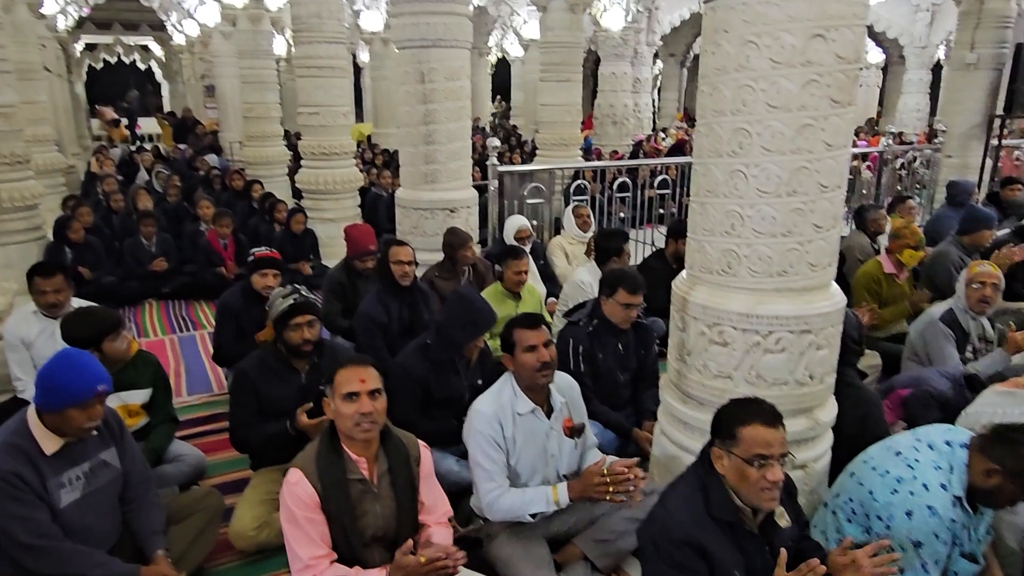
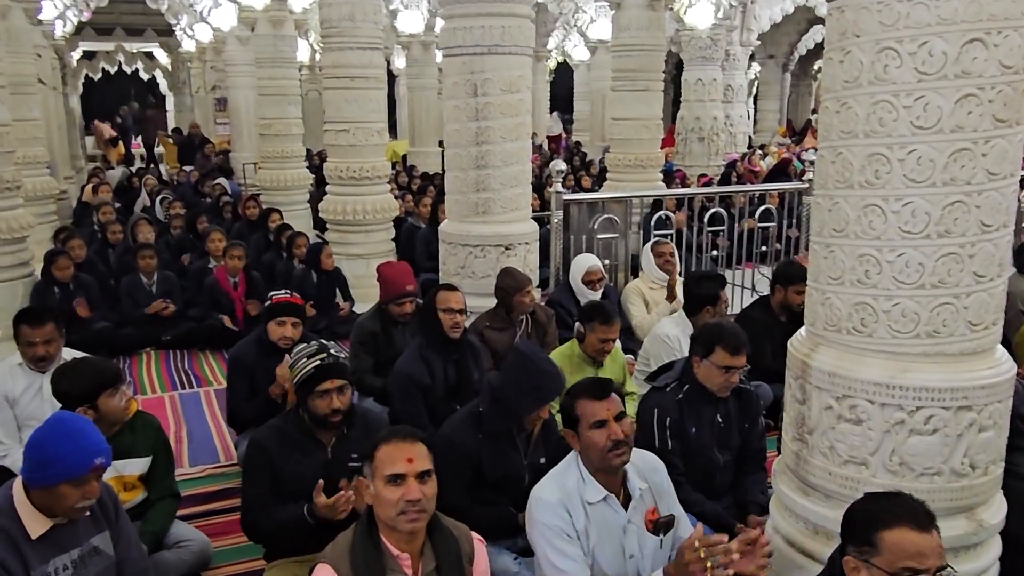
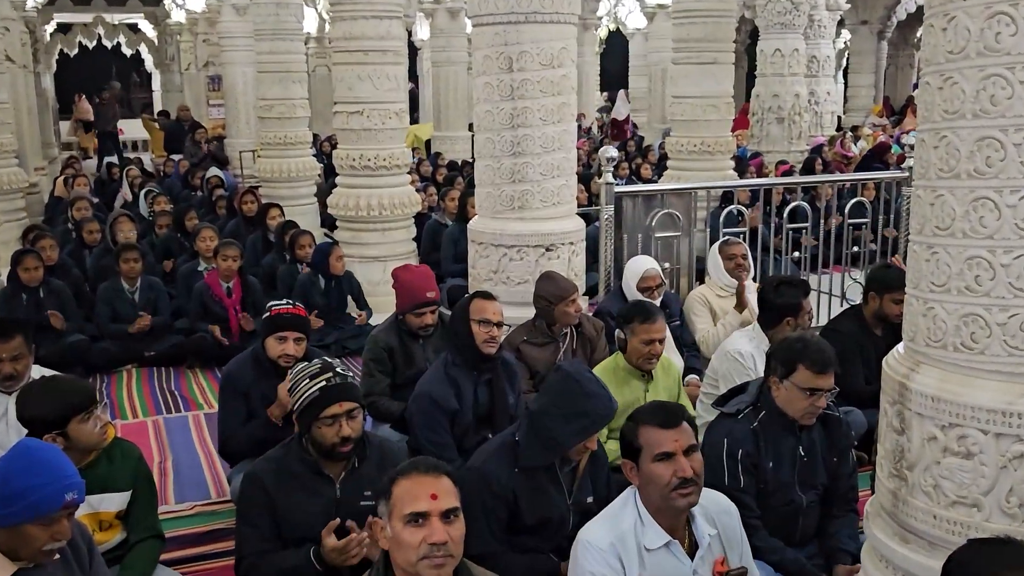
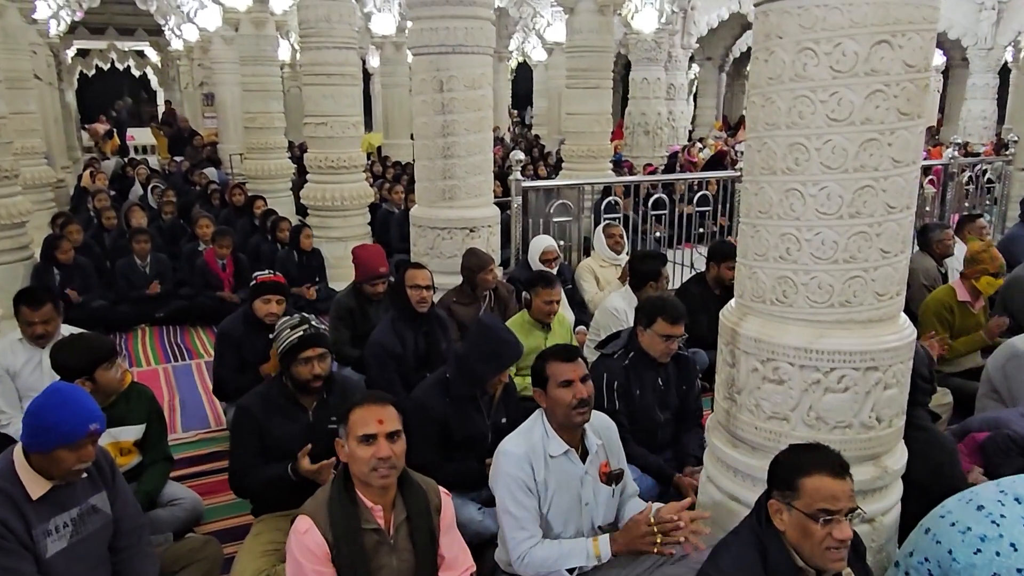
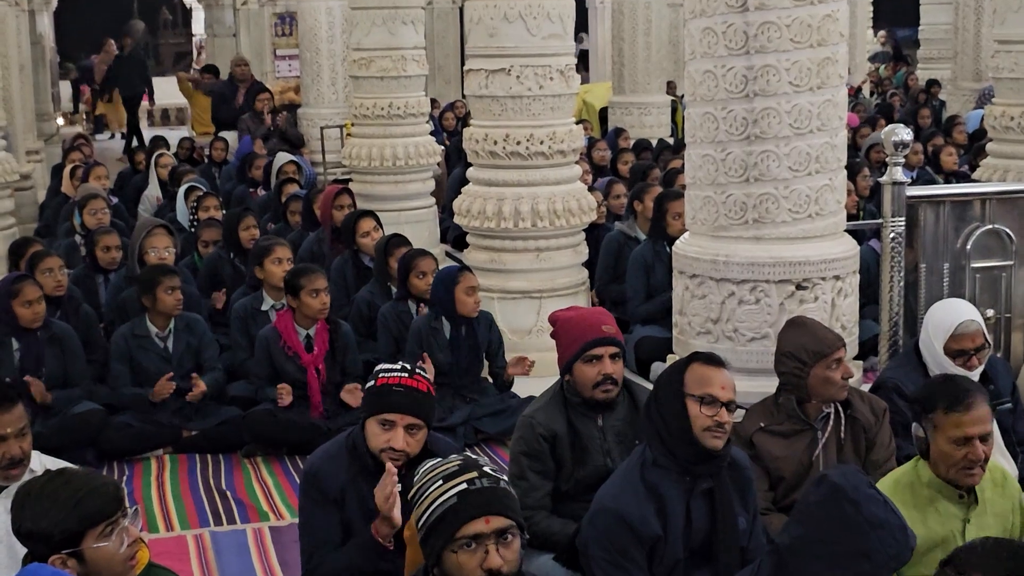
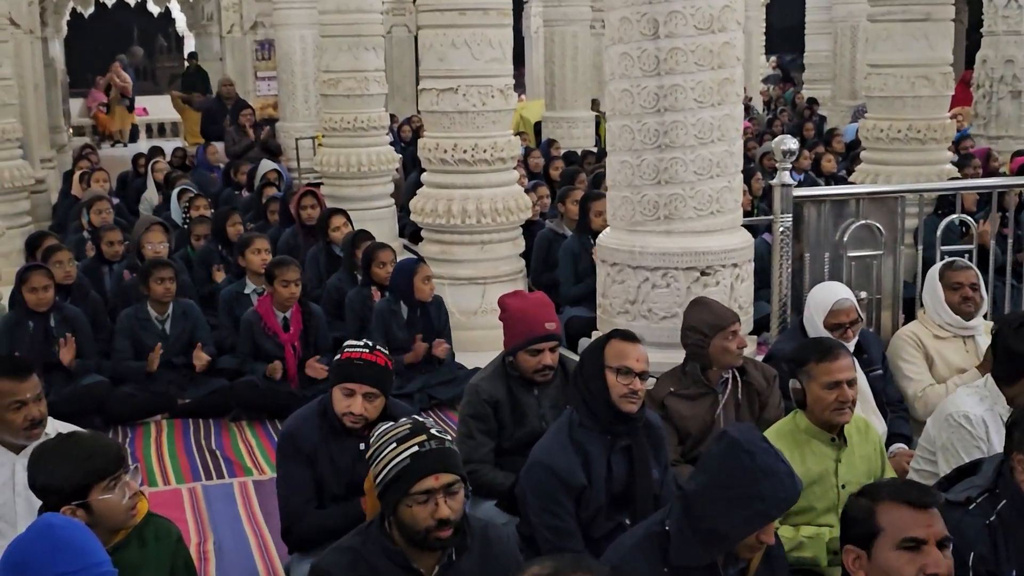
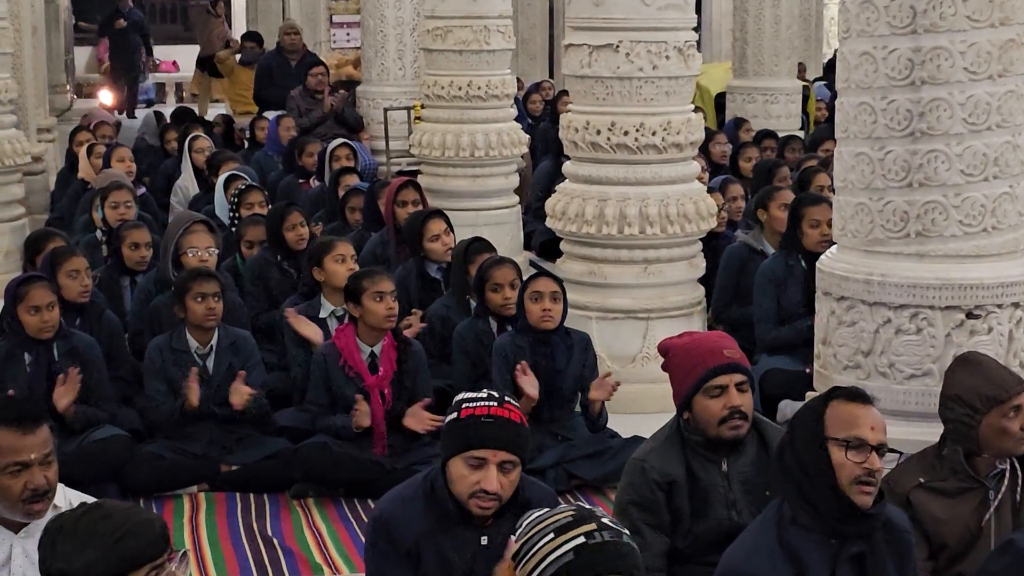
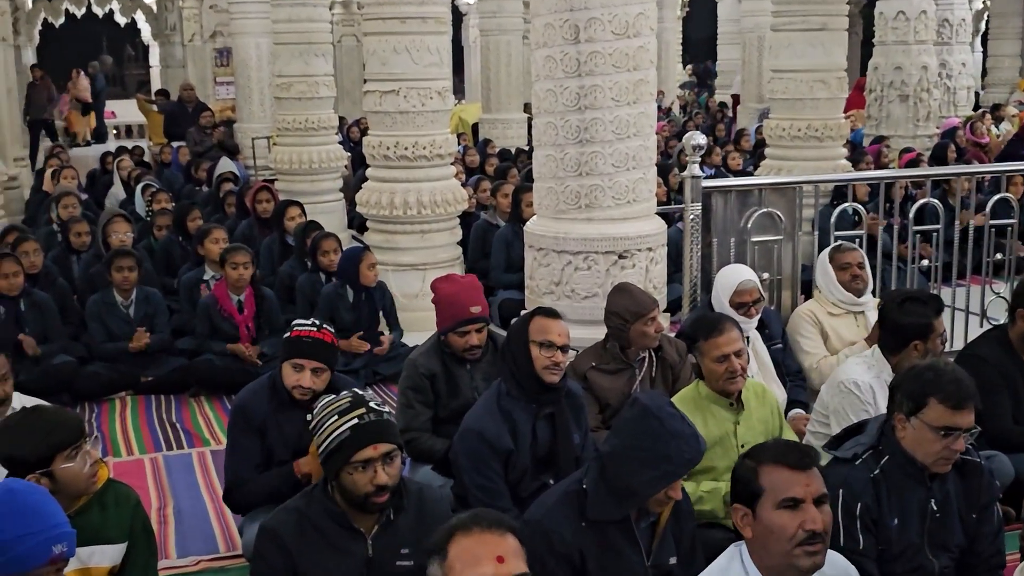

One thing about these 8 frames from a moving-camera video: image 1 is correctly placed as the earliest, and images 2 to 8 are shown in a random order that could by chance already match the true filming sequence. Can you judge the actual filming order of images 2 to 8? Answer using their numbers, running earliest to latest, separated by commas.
4, 2, 3, 8, 6, 5, 7
